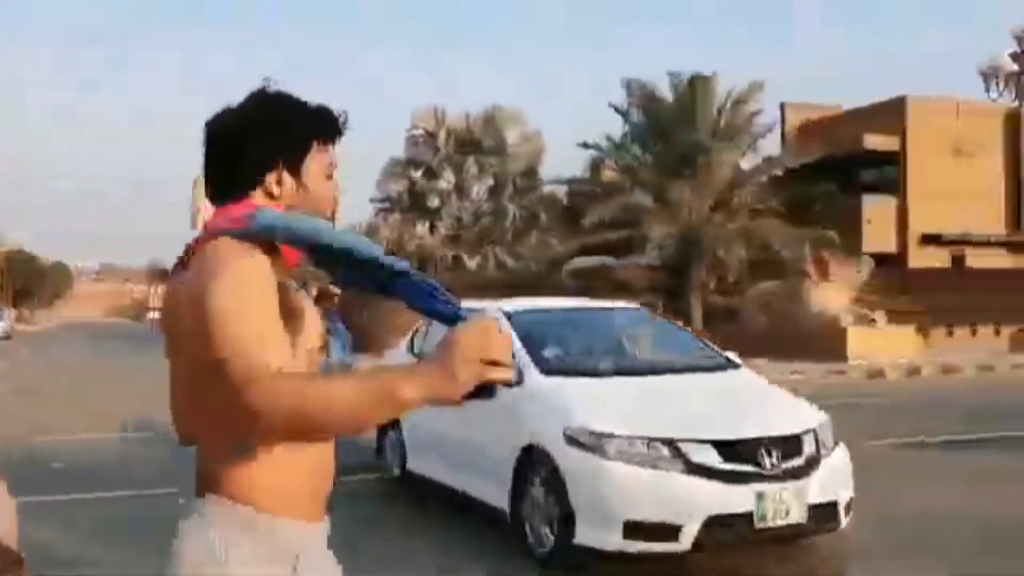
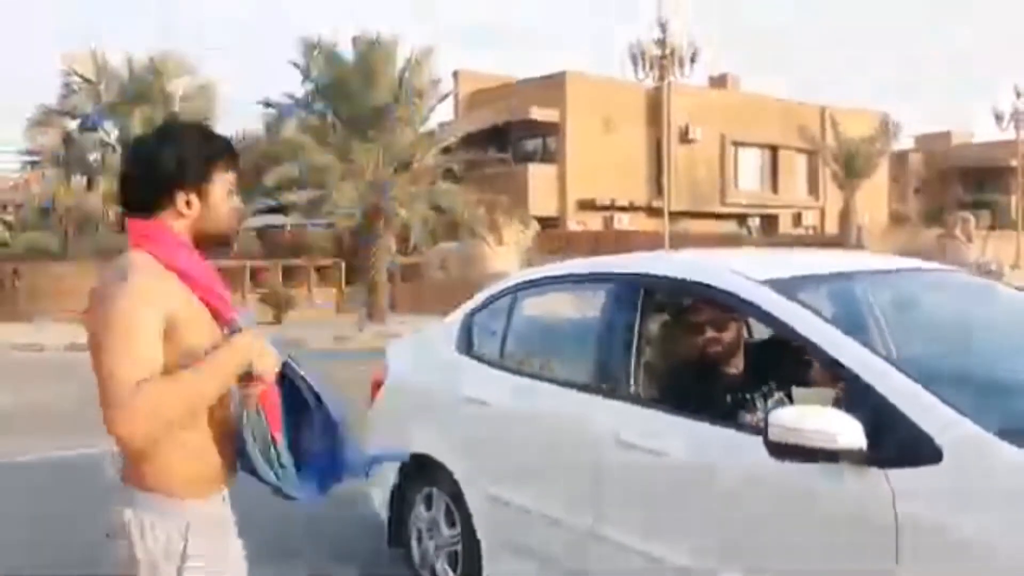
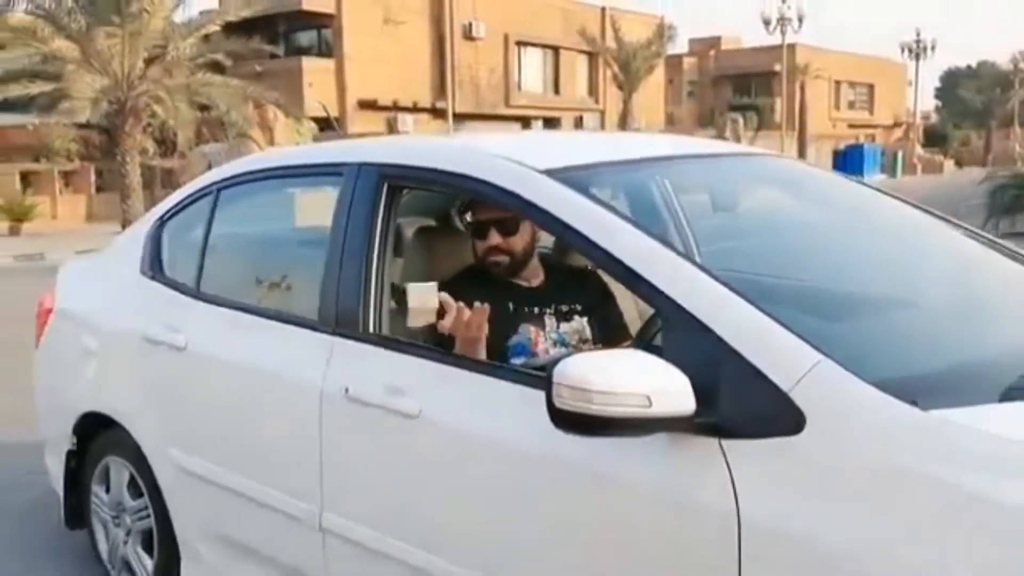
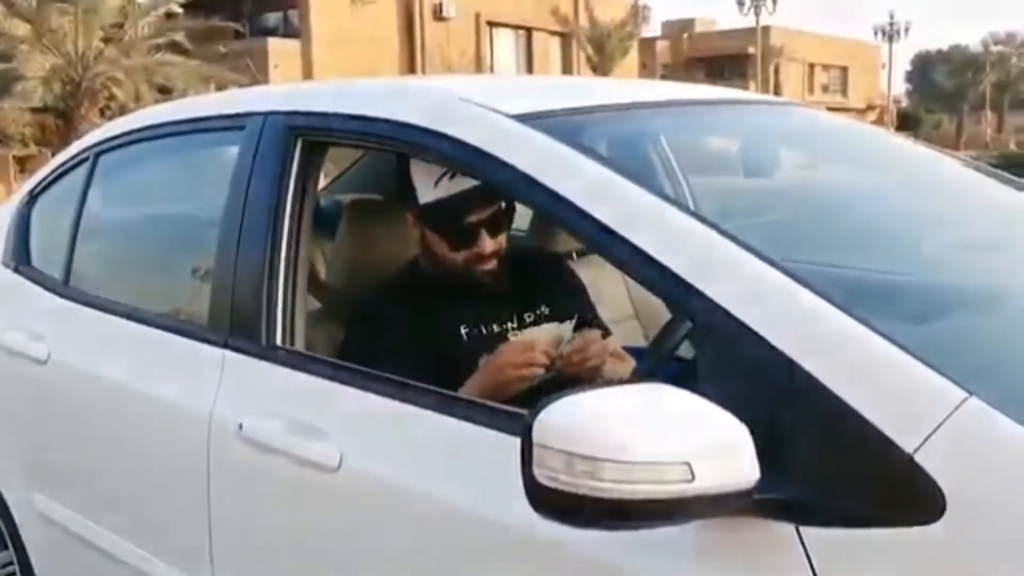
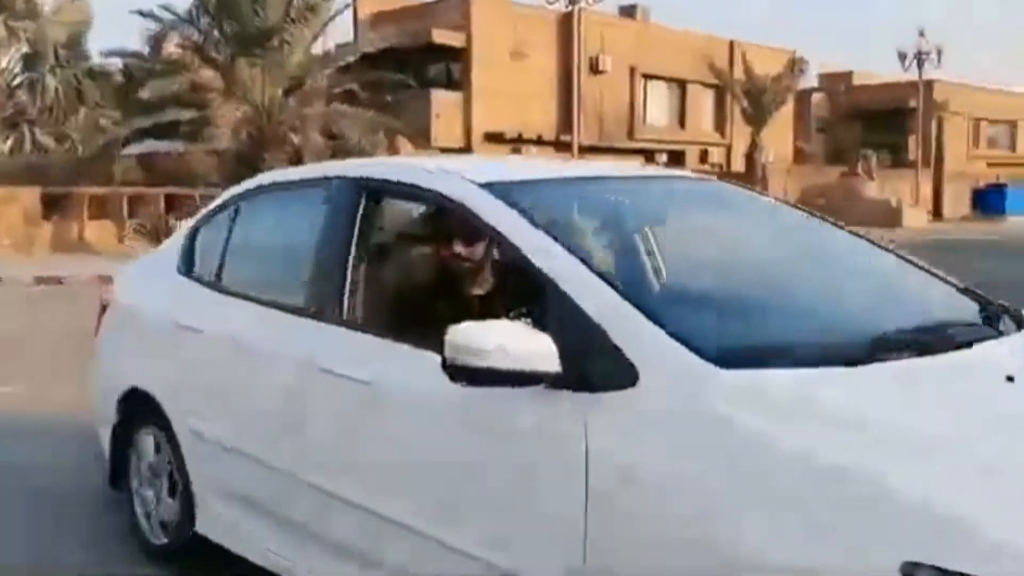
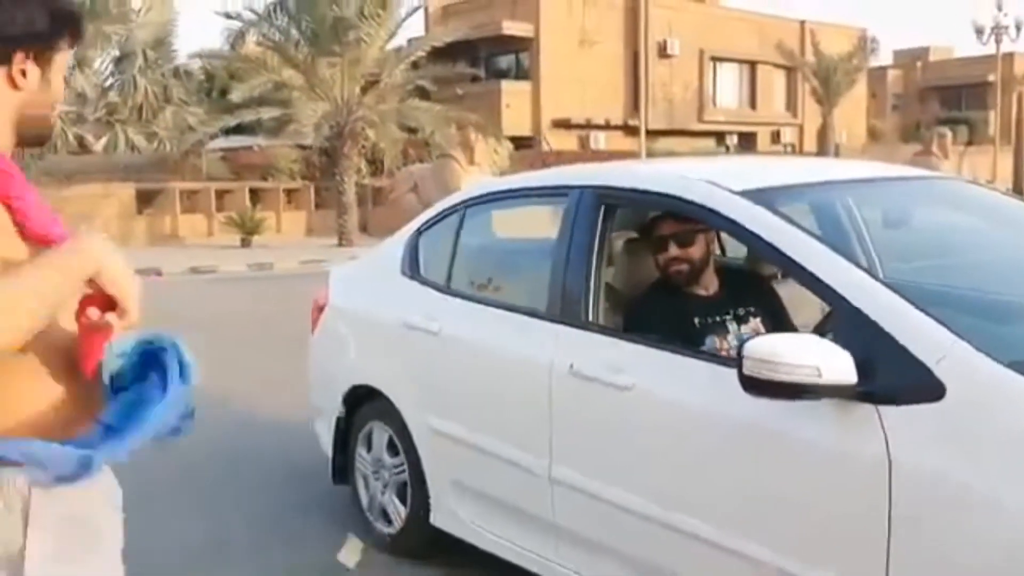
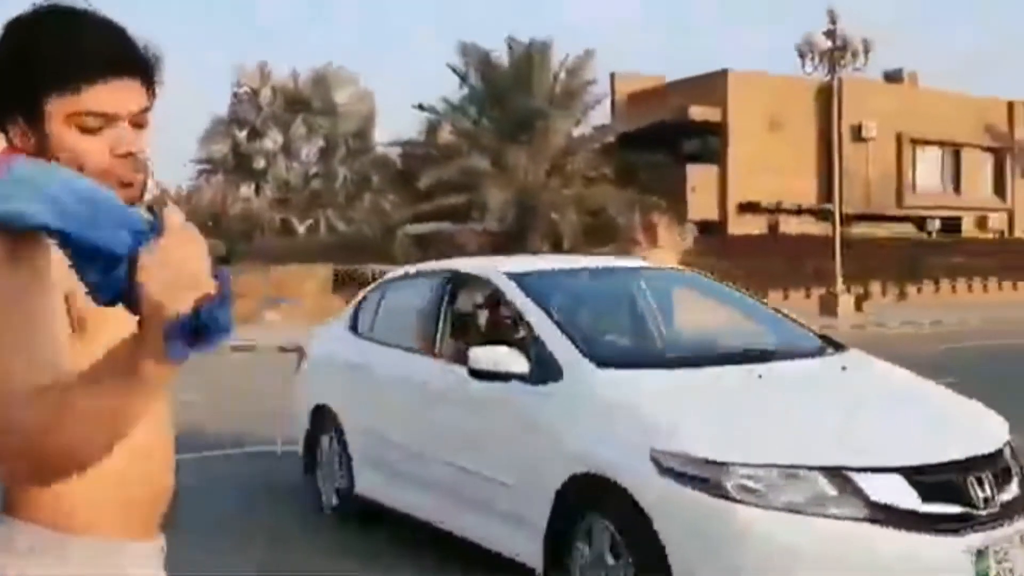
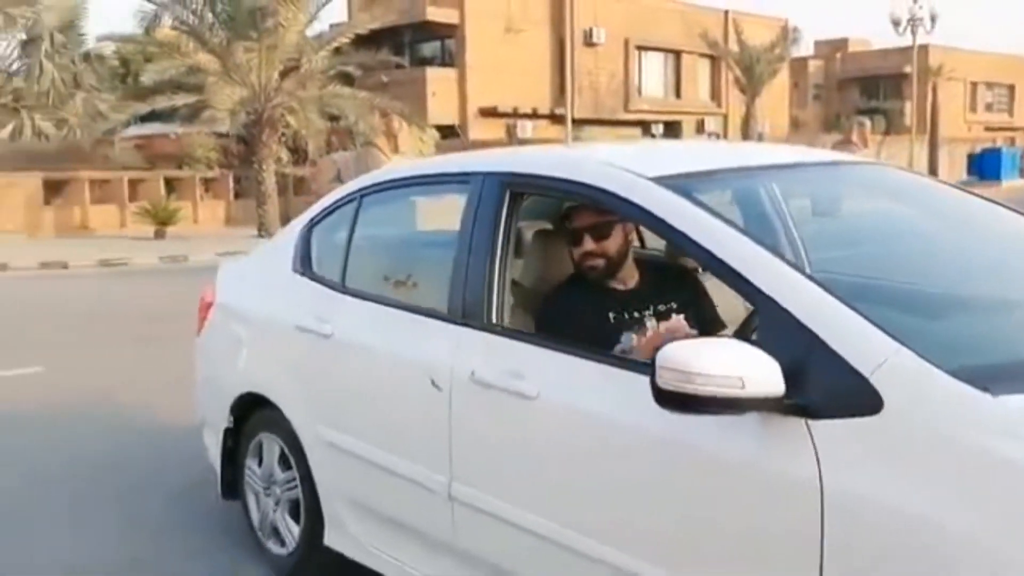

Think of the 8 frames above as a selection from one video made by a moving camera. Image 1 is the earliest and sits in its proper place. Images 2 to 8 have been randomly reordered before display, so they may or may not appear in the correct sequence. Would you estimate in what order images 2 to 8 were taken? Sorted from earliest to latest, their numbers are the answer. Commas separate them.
7, 5, 4, 3, 8, 6, 2
